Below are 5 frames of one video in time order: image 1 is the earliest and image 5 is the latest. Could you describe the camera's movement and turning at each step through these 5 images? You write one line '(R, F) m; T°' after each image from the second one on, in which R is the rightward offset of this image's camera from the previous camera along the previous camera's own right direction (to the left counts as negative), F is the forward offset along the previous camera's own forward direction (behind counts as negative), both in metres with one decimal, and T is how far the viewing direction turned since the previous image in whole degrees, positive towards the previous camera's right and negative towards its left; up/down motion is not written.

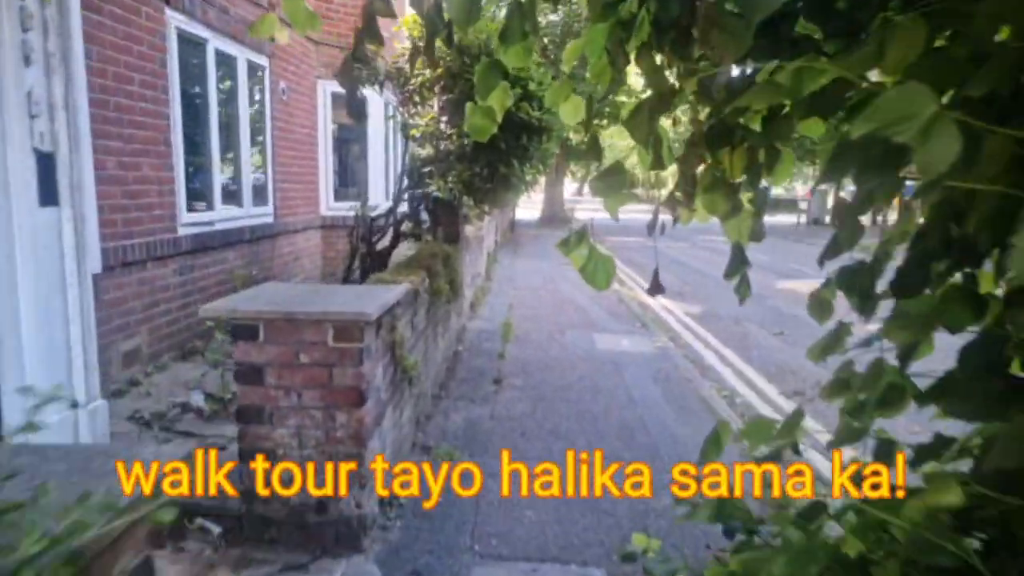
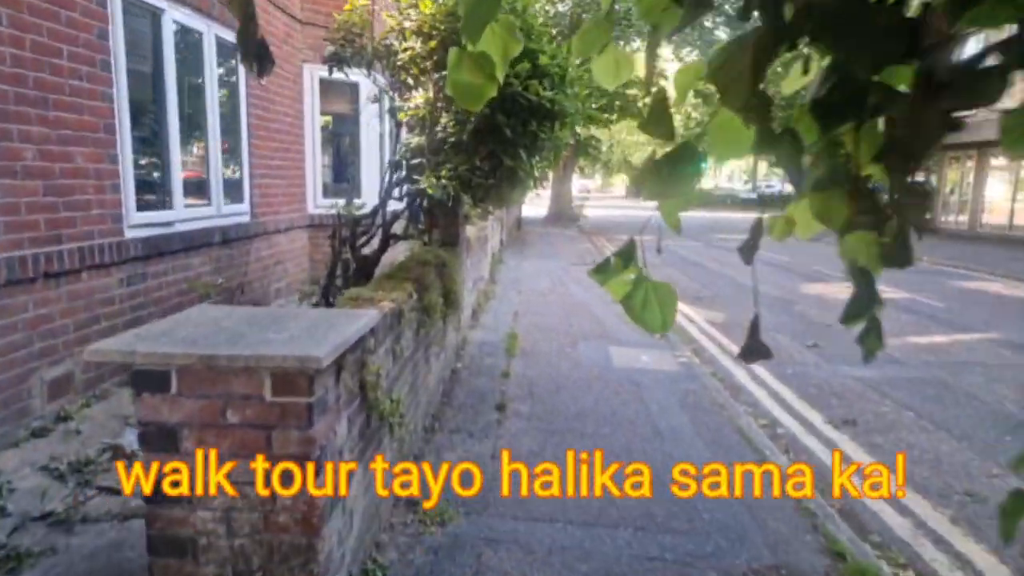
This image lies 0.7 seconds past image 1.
(0.0, +0.9) m; -1°
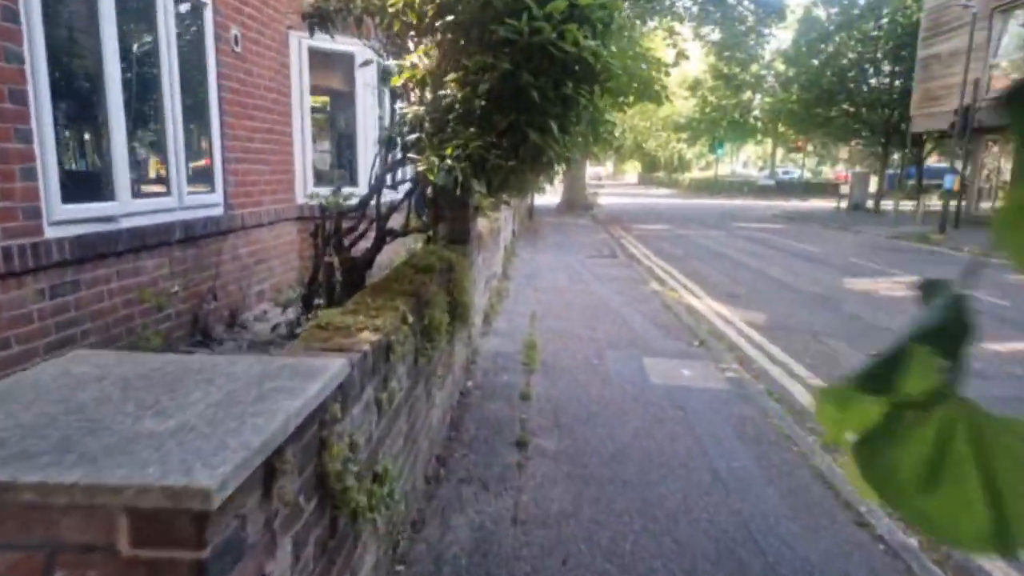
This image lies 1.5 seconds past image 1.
(-0.1, +1.1) m; -1°
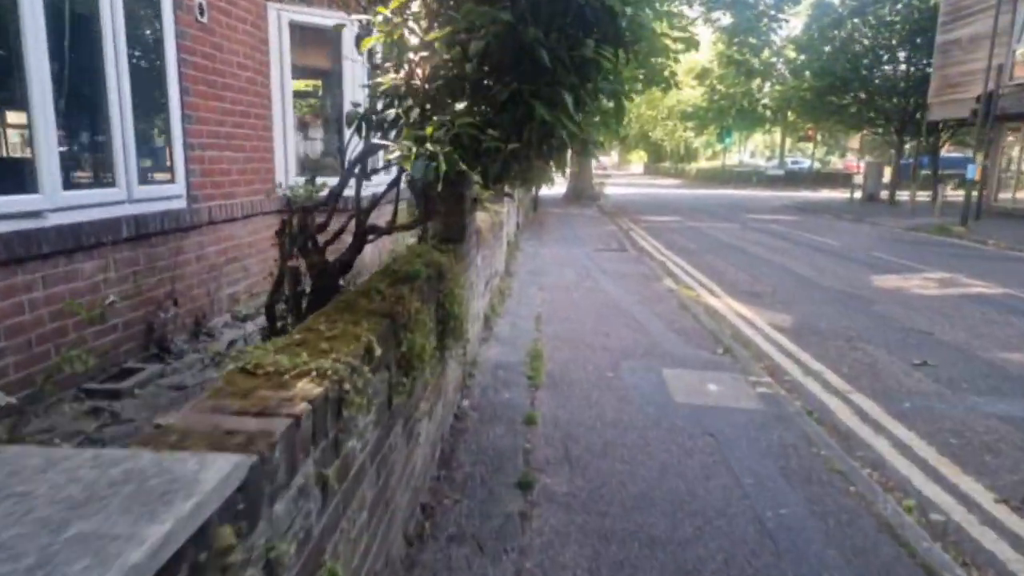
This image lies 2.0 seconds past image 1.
(0.0, +0.8) m; 0°
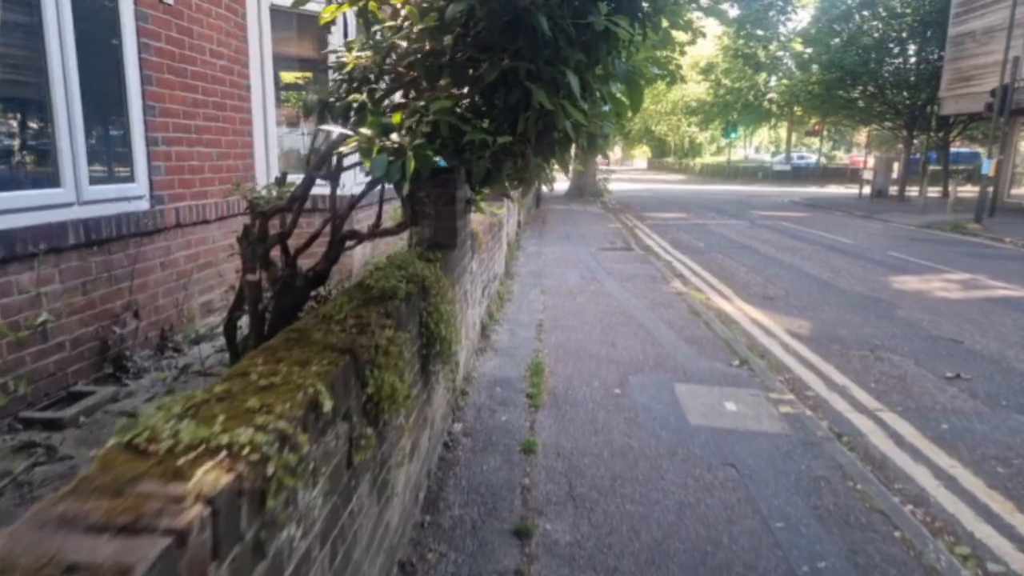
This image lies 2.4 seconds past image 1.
(0.0, +0.5) m; 0°
